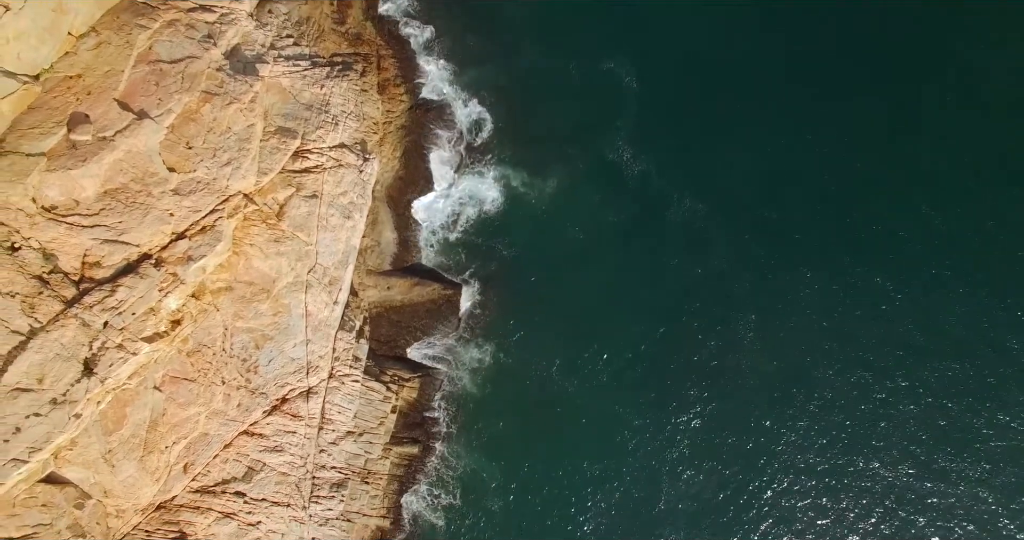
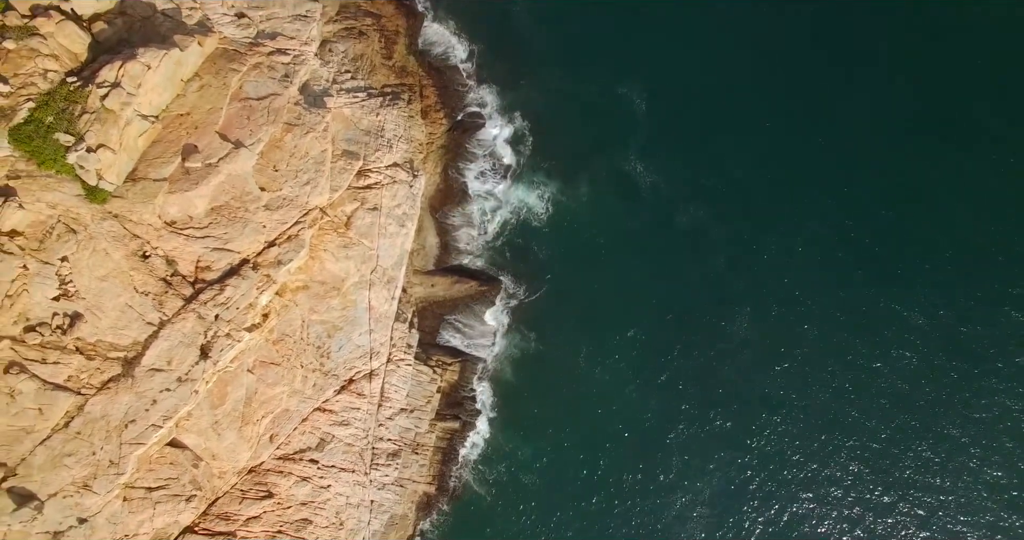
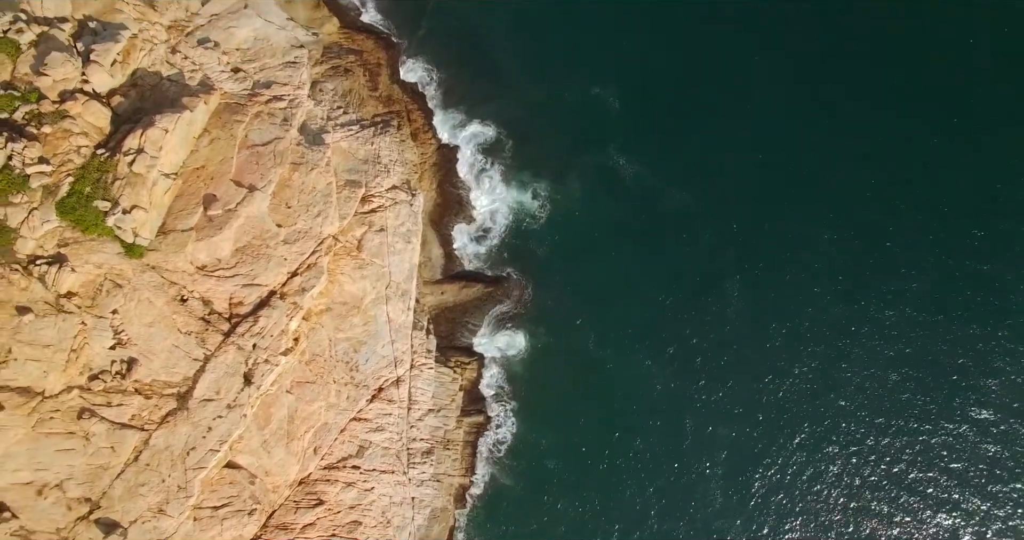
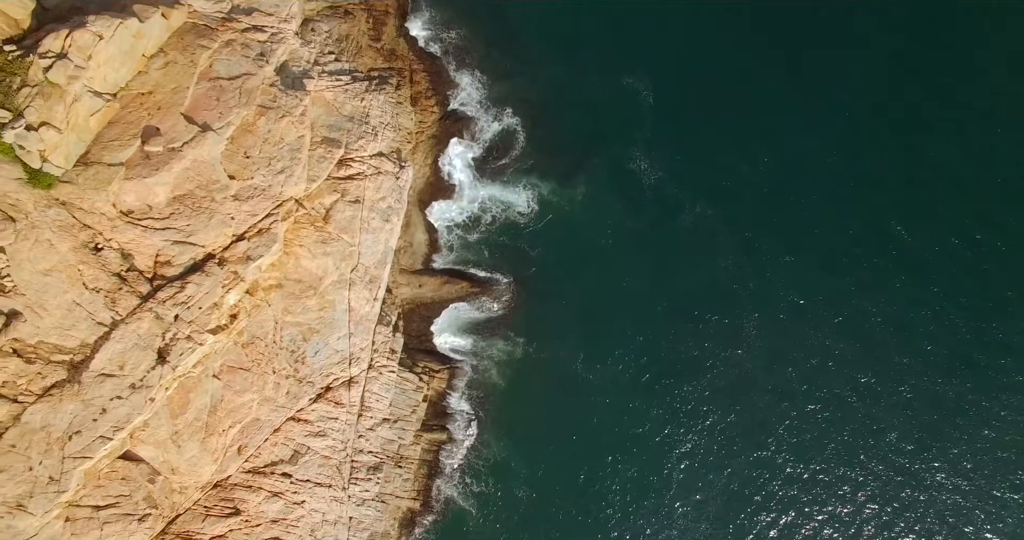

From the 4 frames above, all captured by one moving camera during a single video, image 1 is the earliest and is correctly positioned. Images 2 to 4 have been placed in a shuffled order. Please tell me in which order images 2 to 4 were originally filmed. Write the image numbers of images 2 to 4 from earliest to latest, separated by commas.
4, 2, 3
